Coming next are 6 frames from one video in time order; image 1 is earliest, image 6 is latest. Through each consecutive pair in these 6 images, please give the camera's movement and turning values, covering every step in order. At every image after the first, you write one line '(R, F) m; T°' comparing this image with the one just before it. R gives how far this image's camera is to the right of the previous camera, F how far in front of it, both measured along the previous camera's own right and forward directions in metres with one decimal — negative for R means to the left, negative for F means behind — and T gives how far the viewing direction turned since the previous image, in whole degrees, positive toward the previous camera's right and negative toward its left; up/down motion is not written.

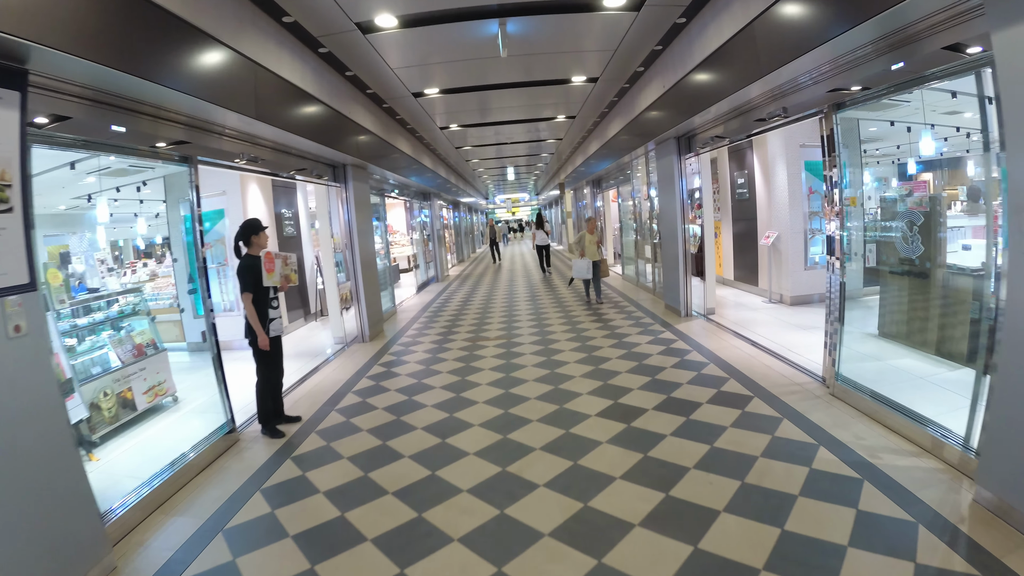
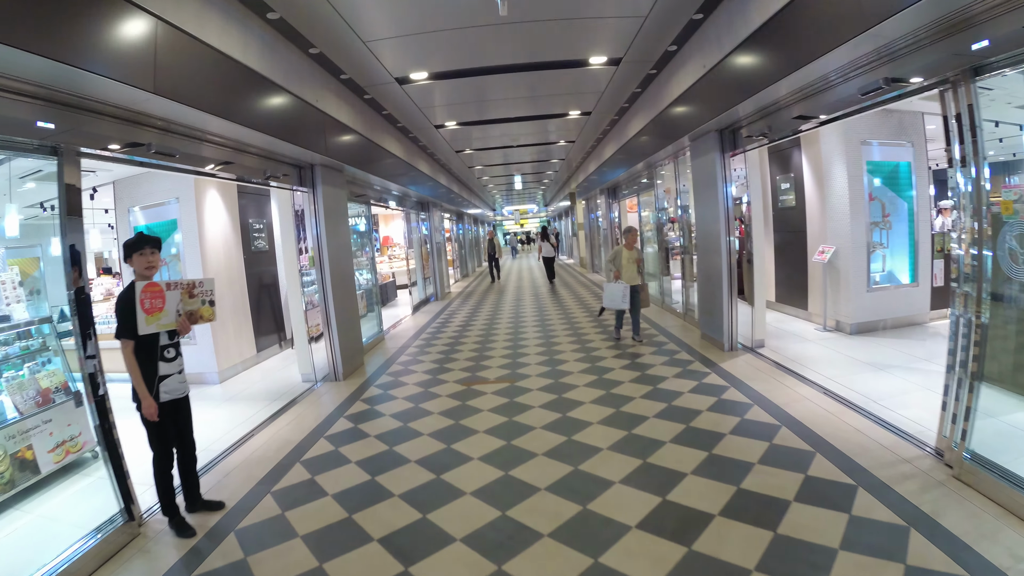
(0.0, +1.0) m; -1°
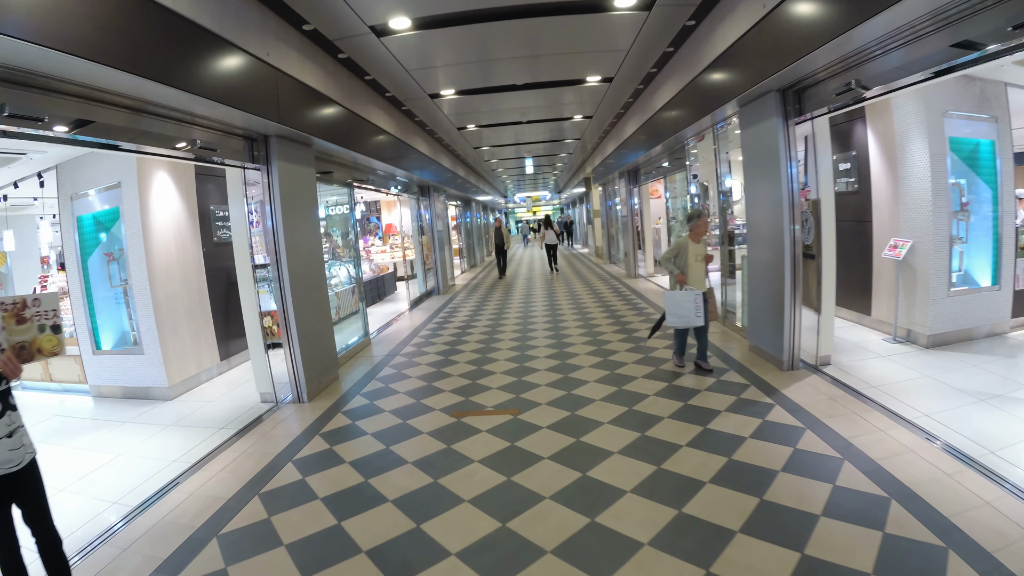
(+0.1, +0.9) m; -2°
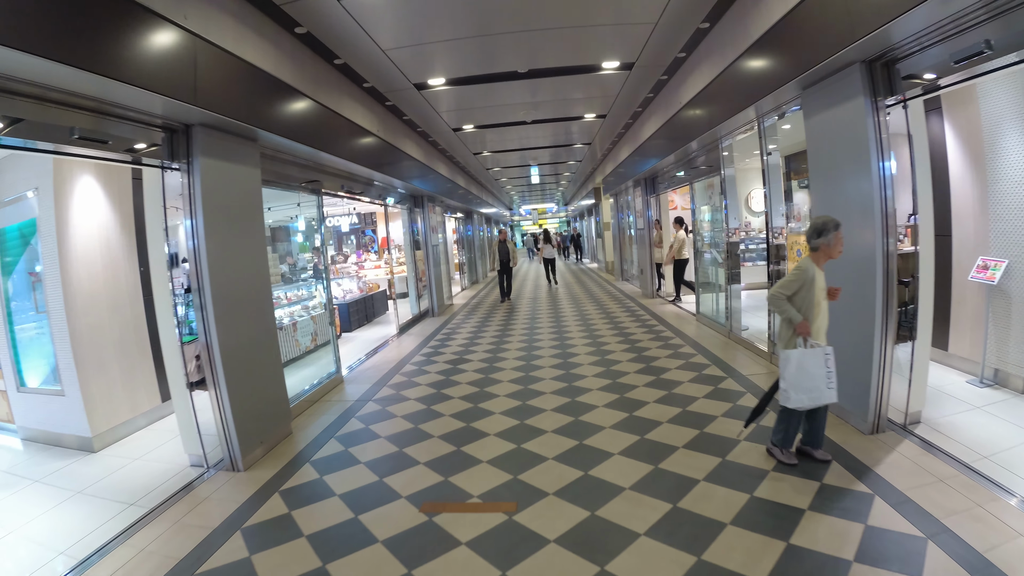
(+0.1, +0.8) m; -1°
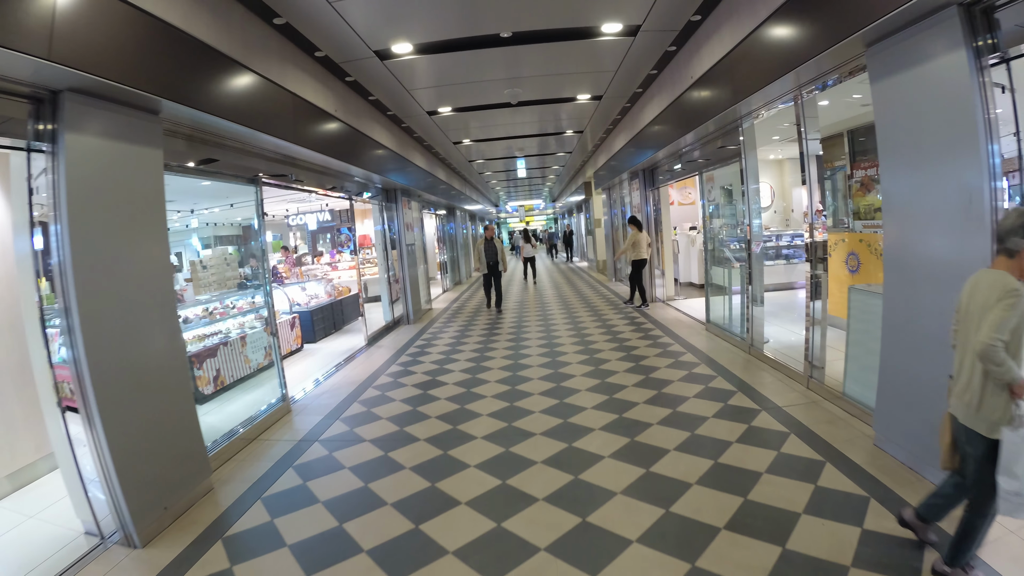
(+0.1, +0.7) m; +1°
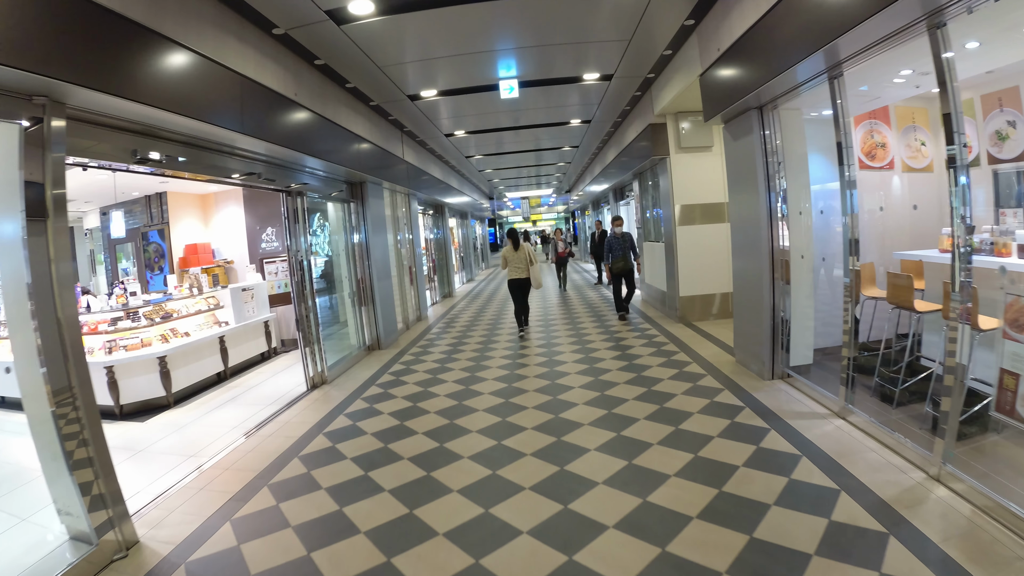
(+0.1, +0.7) m; -2°
